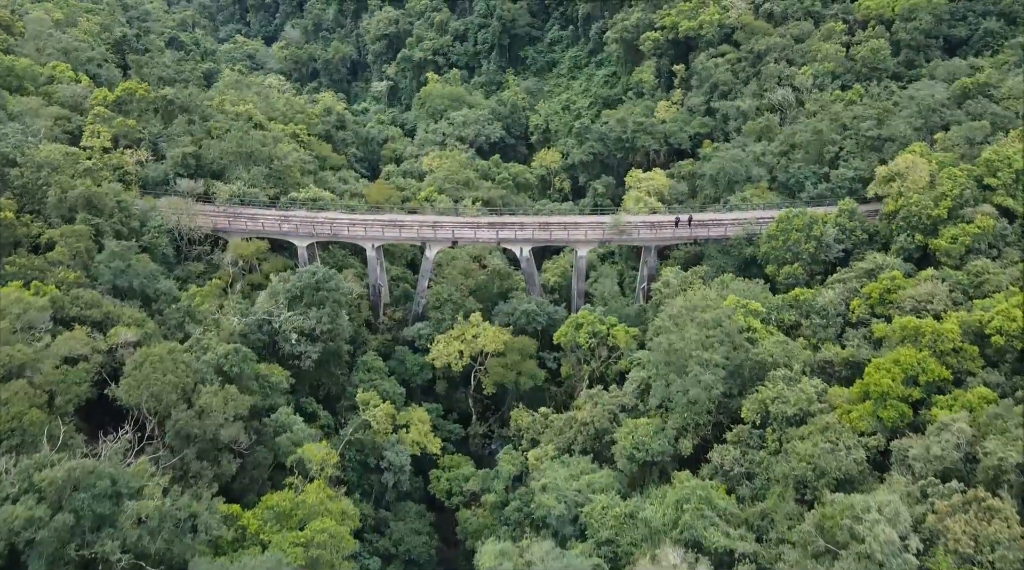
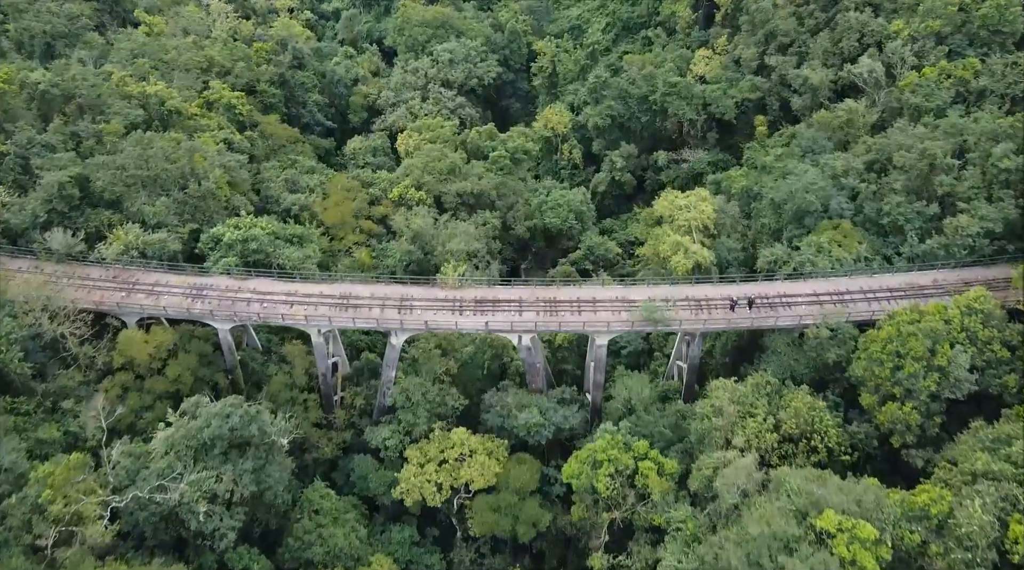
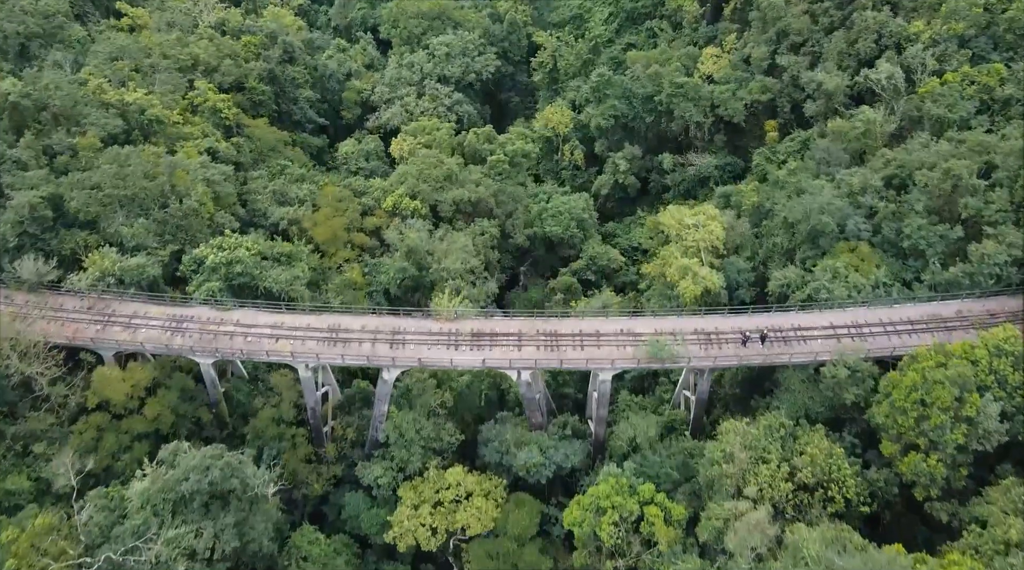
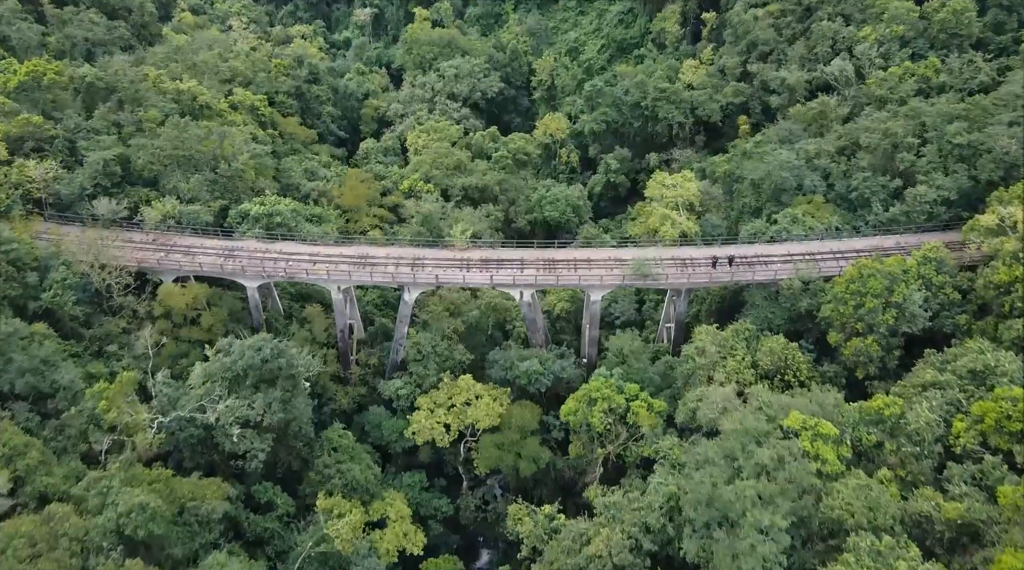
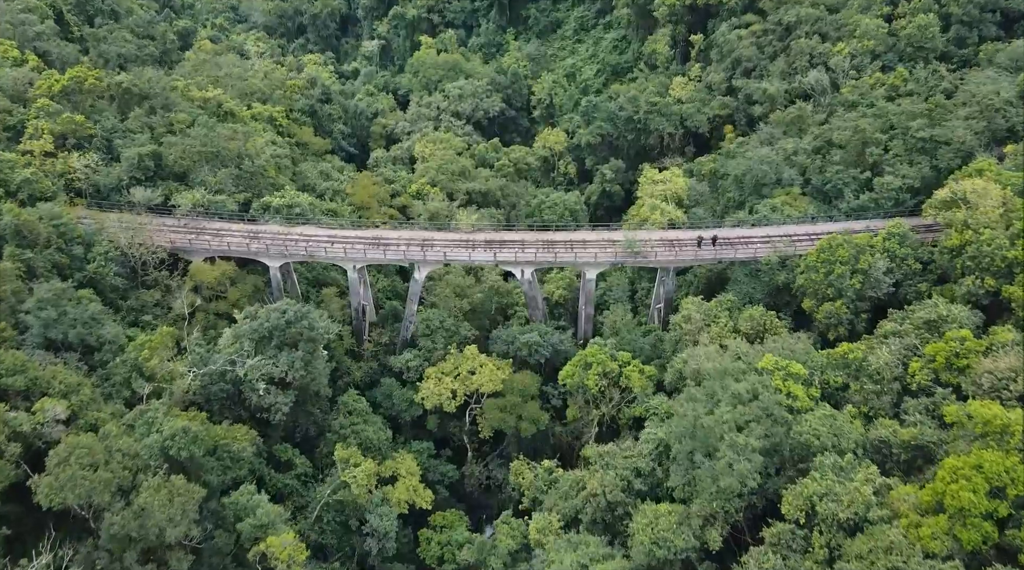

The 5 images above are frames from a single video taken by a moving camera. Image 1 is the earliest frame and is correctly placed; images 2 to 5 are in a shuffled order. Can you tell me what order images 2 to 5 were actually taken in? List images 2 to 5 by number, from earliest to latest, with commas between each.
5, 4, 2, 3
